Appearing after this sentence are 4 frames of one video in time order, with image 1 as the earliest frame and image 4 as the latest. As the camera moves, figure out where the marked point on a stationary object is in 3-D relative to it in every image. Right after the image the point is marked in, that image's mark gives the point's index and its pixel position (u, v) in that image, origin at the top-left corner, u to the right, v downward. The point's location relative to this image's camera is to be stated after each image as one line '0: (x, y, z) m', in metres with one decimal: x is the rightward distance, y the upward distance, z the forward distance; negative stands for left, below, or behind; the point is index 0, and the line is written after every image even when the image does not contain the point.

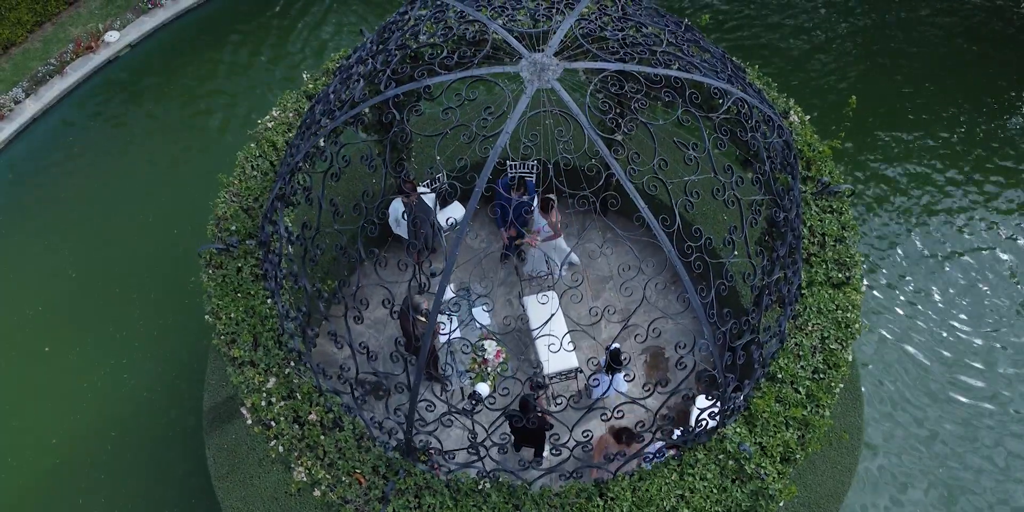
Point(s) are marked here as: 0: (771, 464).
0: (+2.8, -2.3, +7.5) m
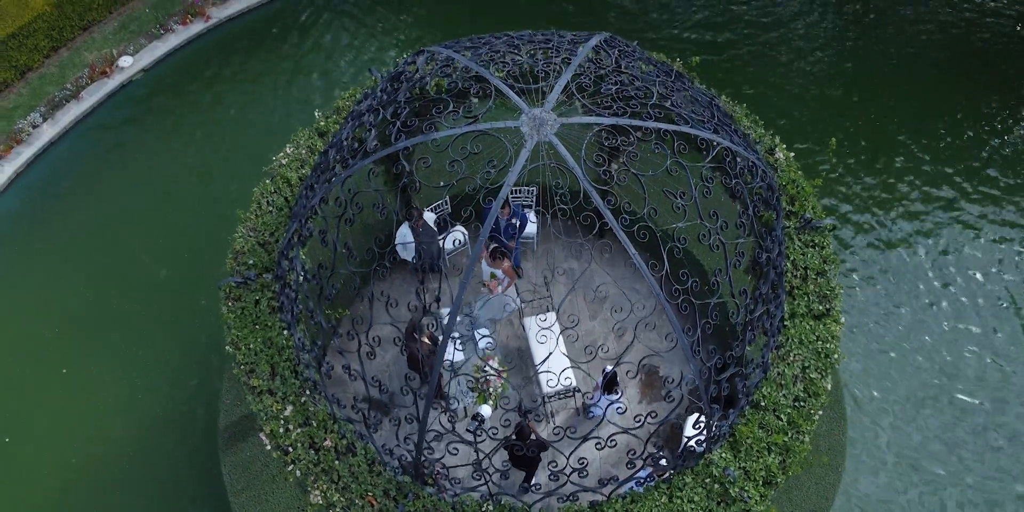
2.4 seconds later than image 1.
0: (+2.9, -2.7, +8.0) m
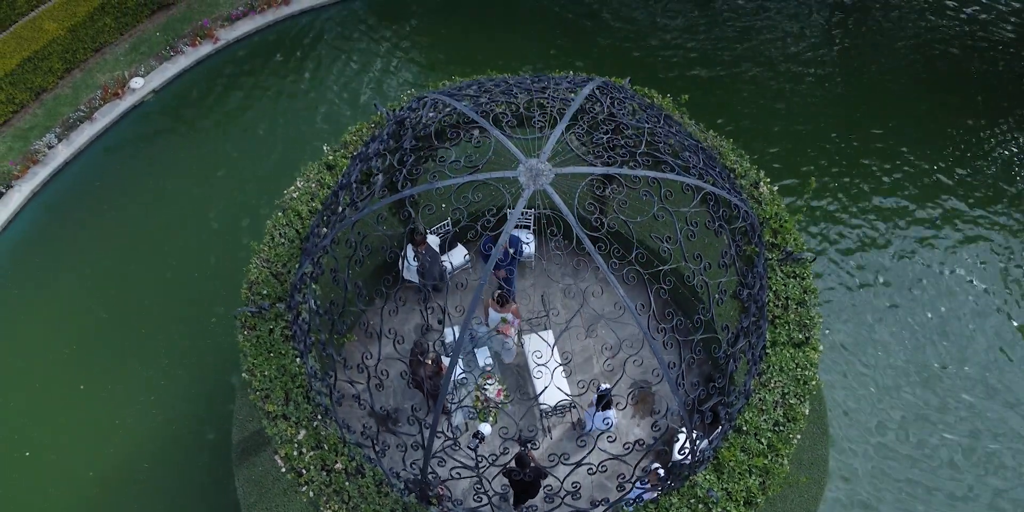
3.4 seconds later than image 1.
0: (+2.8, -3.2, +8.7) m
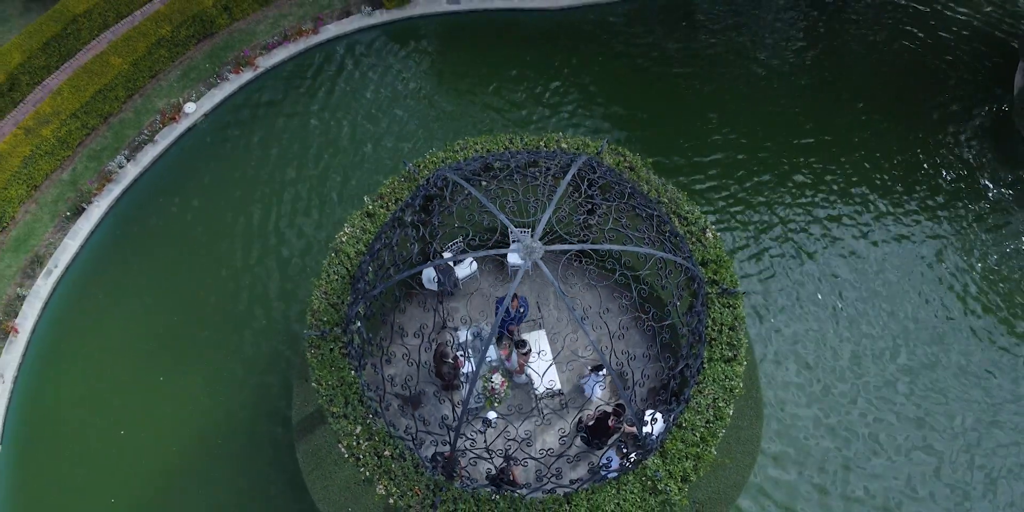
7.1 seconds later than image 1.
0: (+2.8, -4.0, +12.0) m
